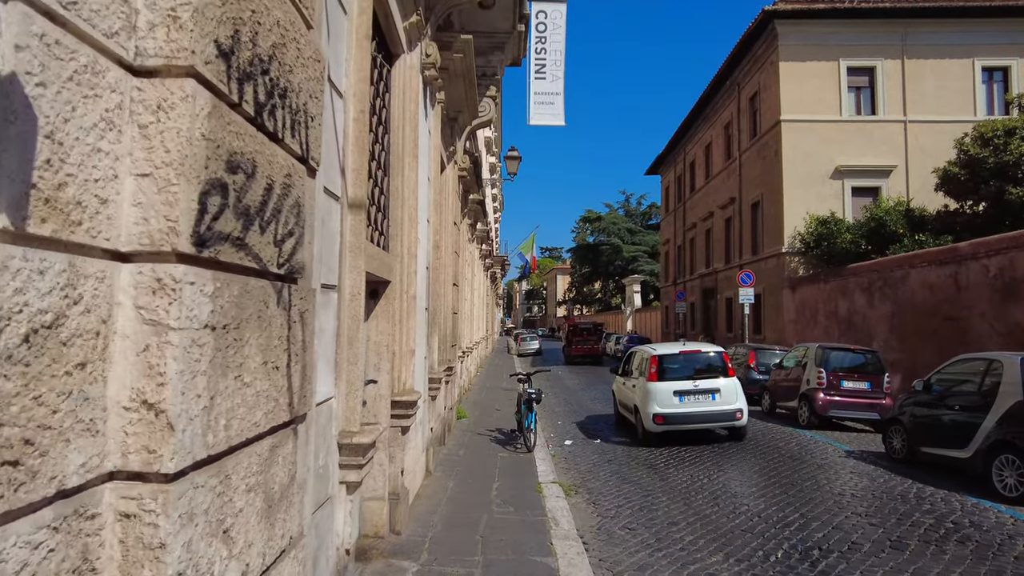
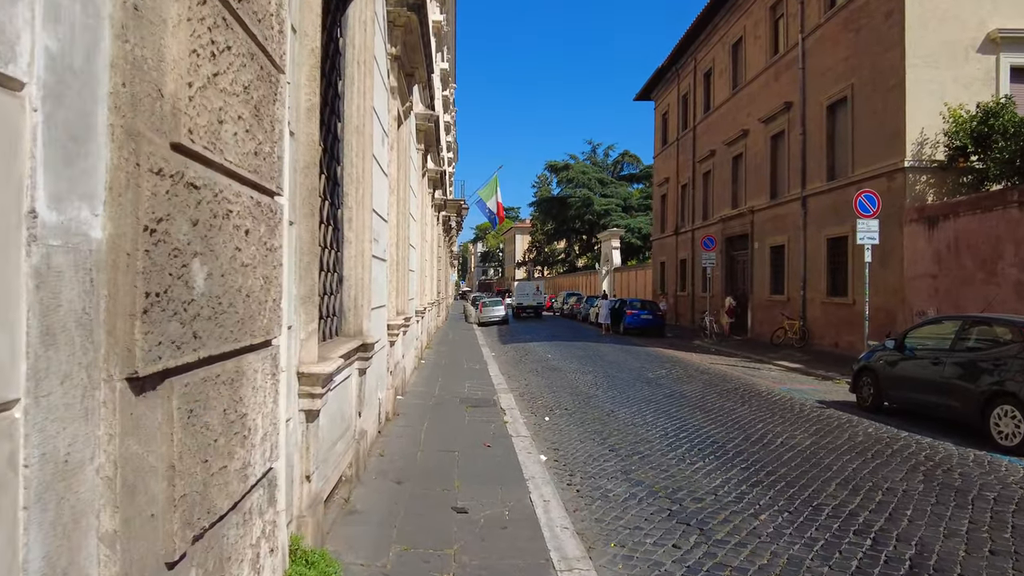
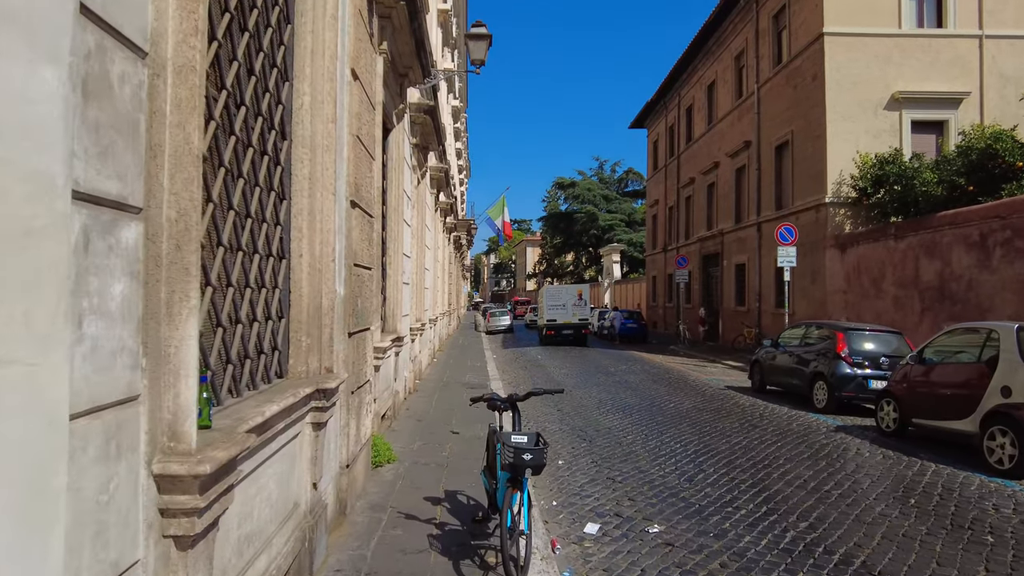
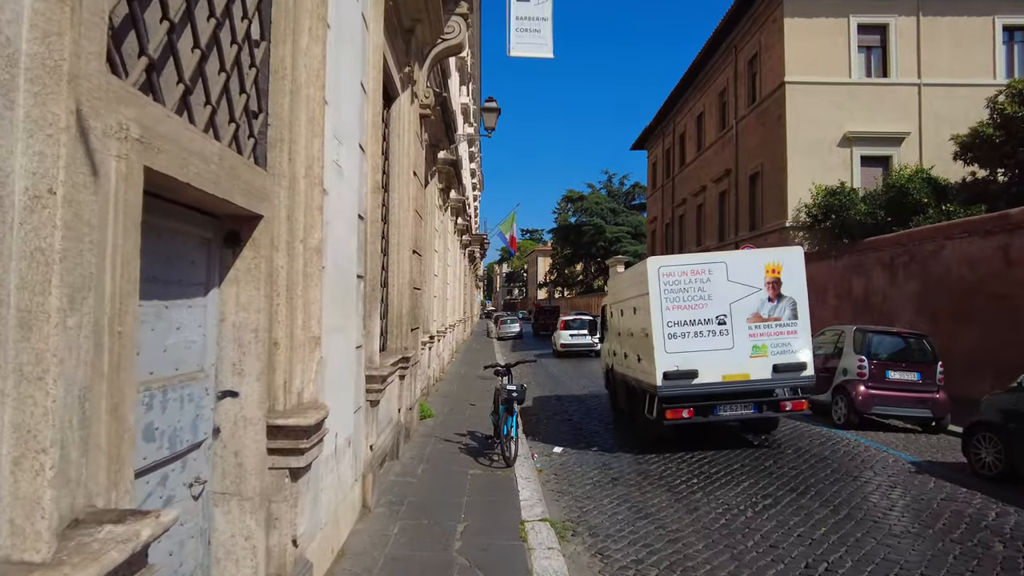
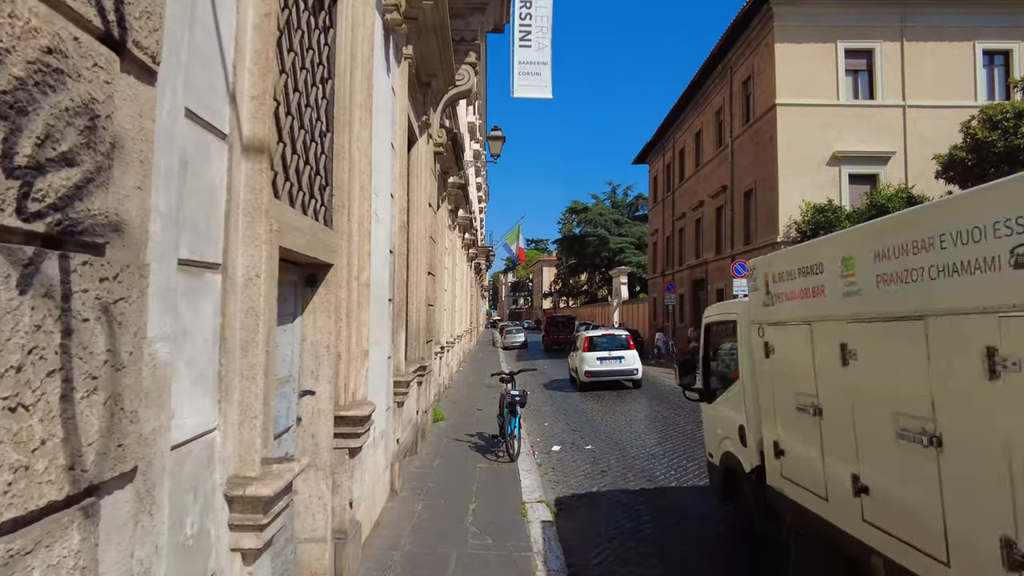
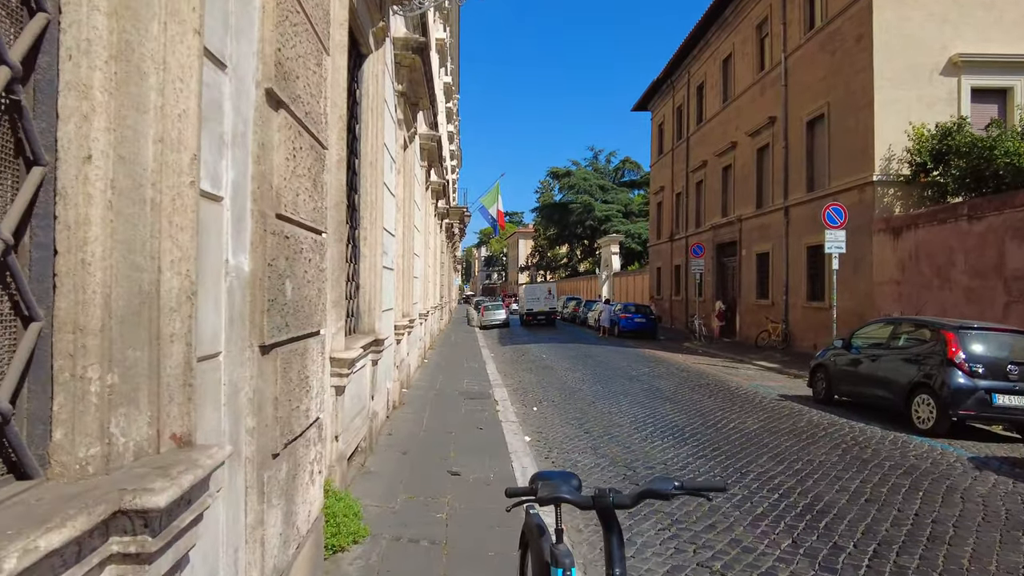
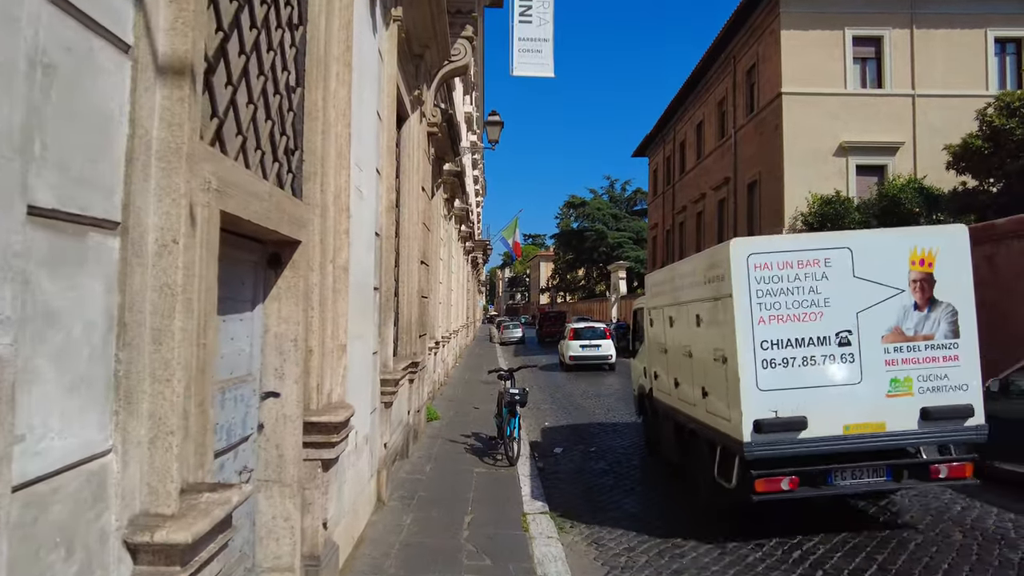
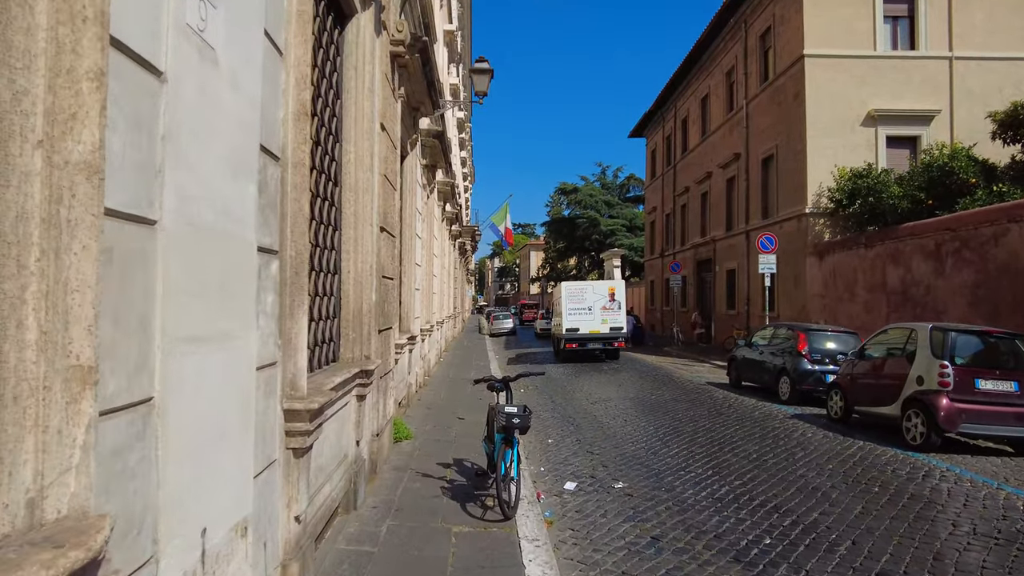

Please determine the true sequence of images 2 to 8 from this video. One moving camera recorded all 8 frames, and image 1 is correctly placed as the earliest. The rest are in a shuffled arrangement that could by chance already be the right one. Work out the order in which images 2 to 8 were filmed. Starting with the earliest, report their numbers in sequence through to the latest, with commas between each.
5, 7, 4, 8, 3, 6, 2
